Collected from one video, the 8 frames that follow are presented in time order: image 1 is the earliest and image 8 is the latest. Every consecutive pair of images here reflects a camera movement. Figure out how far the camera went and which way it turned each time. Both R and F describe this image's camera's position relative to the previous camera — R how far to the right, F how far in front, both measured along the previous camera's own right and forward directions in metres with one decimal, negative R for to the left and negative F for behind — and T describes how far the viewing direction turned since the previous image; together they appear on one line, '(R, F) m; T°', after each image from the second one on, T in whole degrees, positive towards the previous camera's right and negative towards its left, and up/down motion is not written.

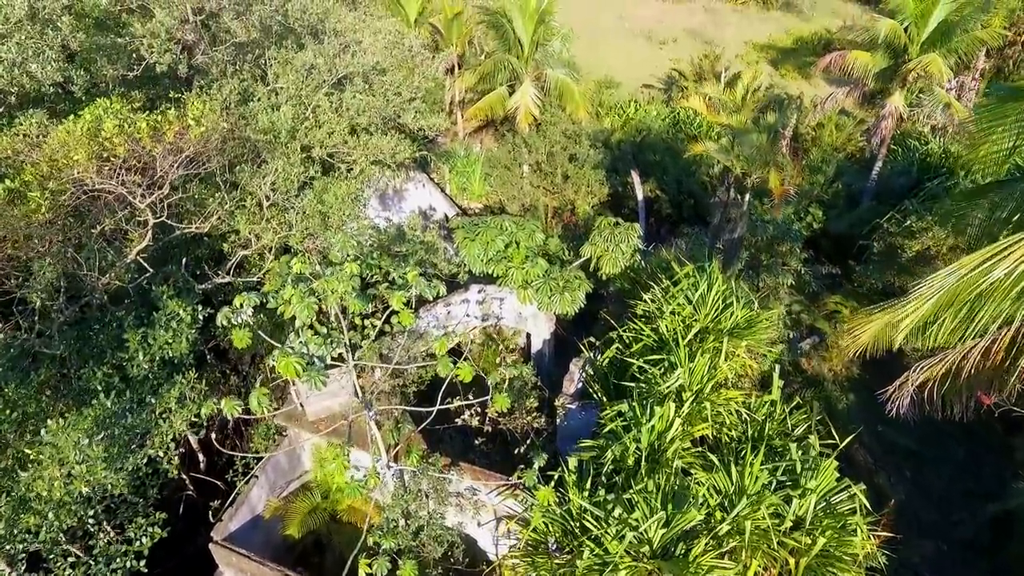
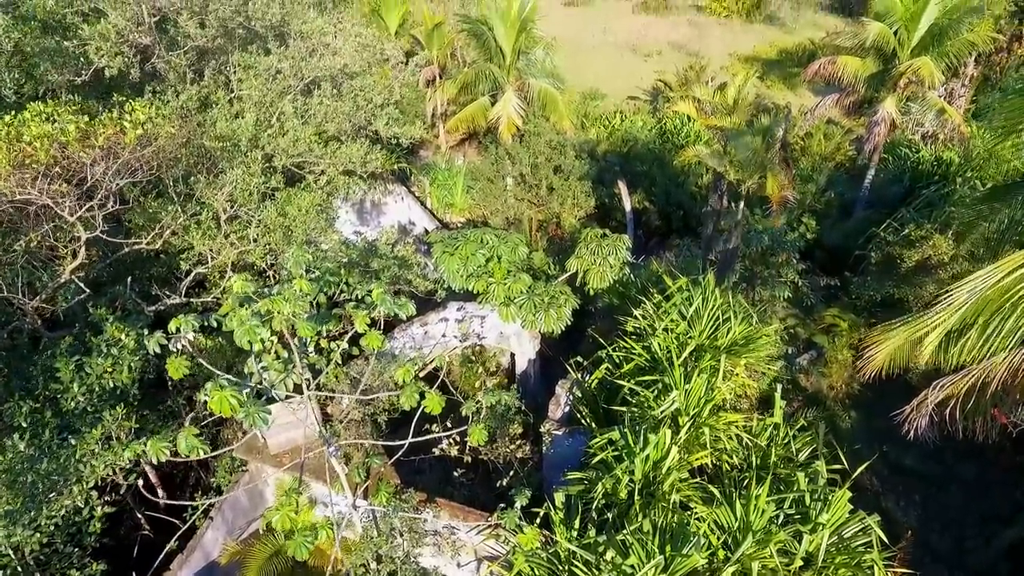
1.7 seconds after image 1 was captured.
(+0.1, +0.5) m; +1°
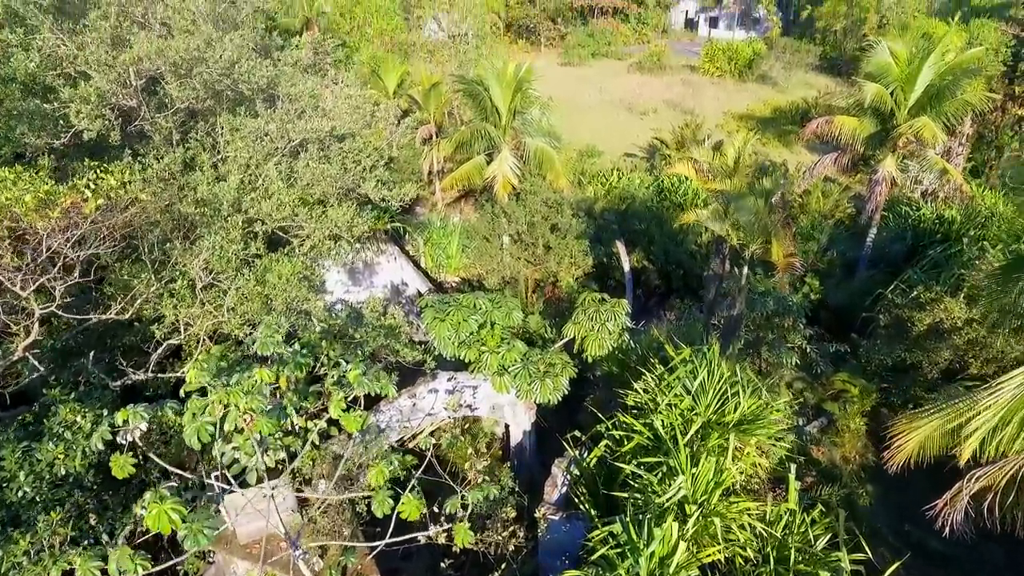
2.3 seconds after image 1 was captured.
(+0.1, +0.4) m; 0°
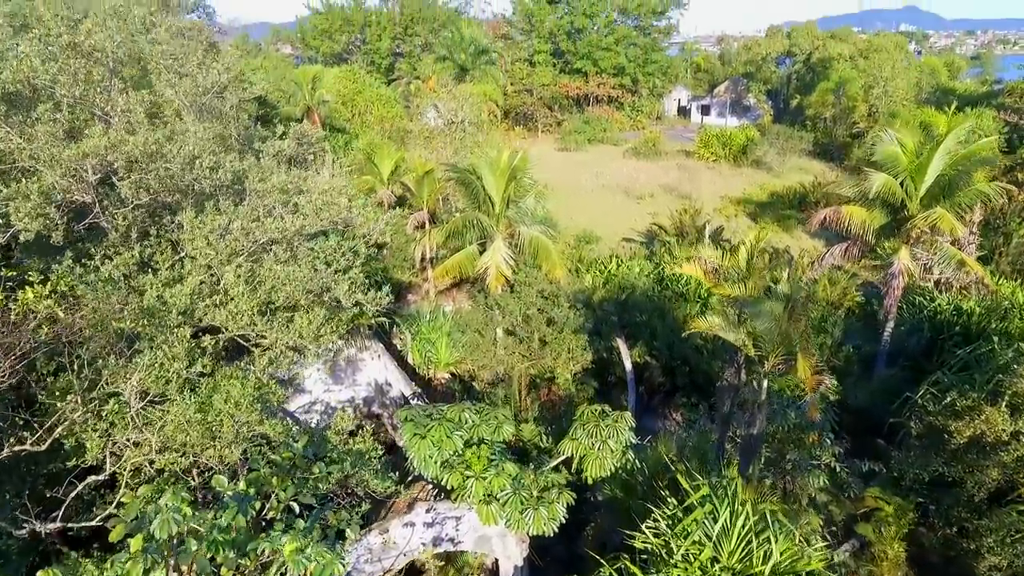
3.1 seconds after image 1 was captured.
(+0.1, +0.8) m; 0°
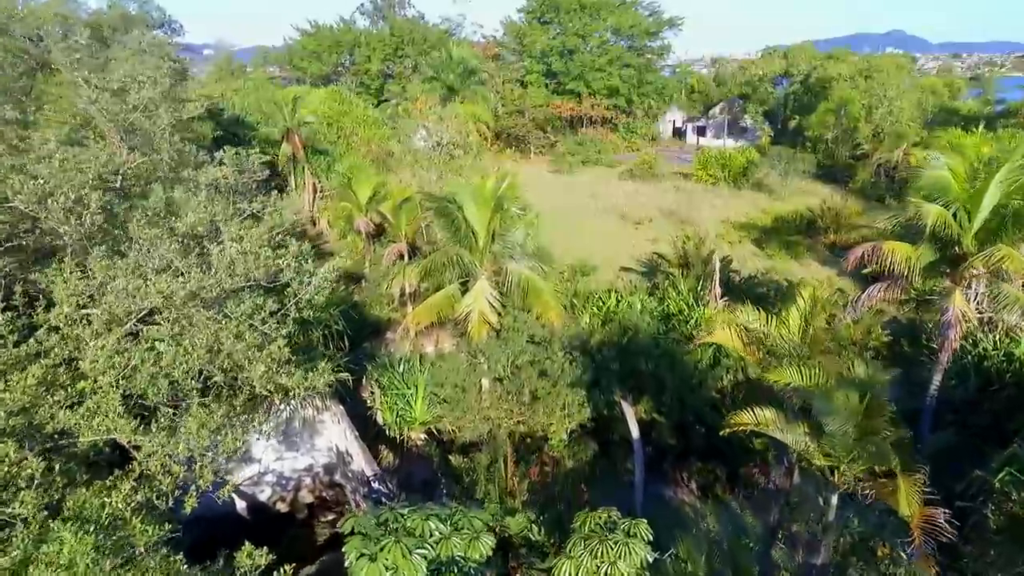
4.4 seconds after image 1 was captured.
(+0.1, +1.6) m; +1°
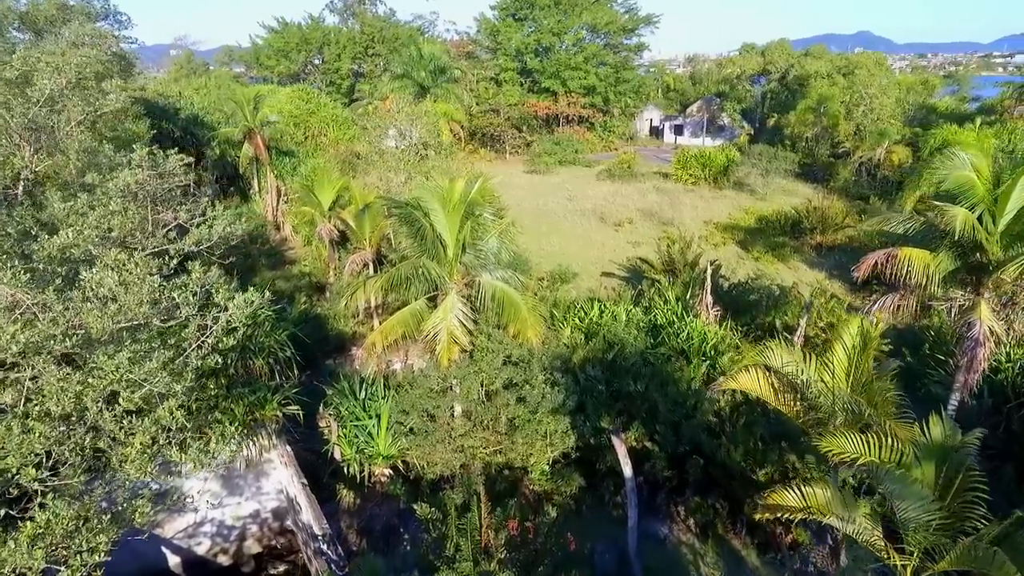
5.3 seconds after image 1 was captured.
(+0.1, +1.1) m; +2°
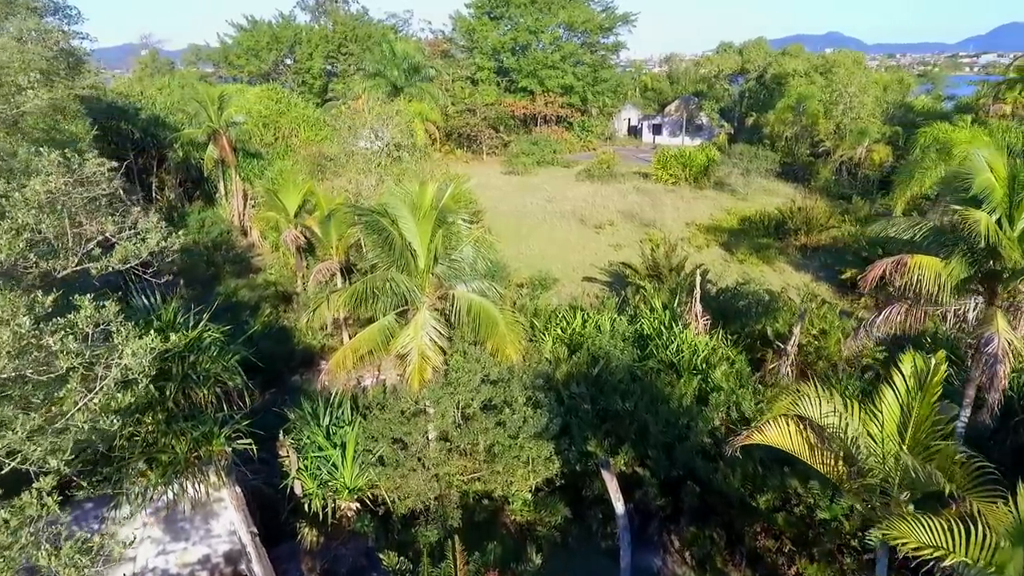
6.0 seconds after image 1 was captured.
(0.0, +0.8) m; +2°
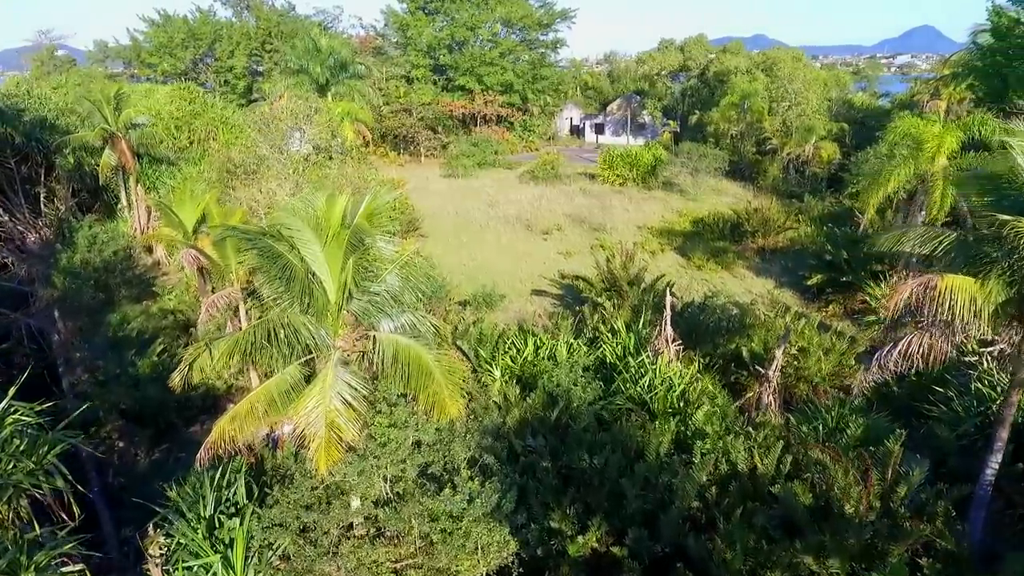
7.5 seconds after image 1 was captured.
(+0.1, +1.9) m; +5°
